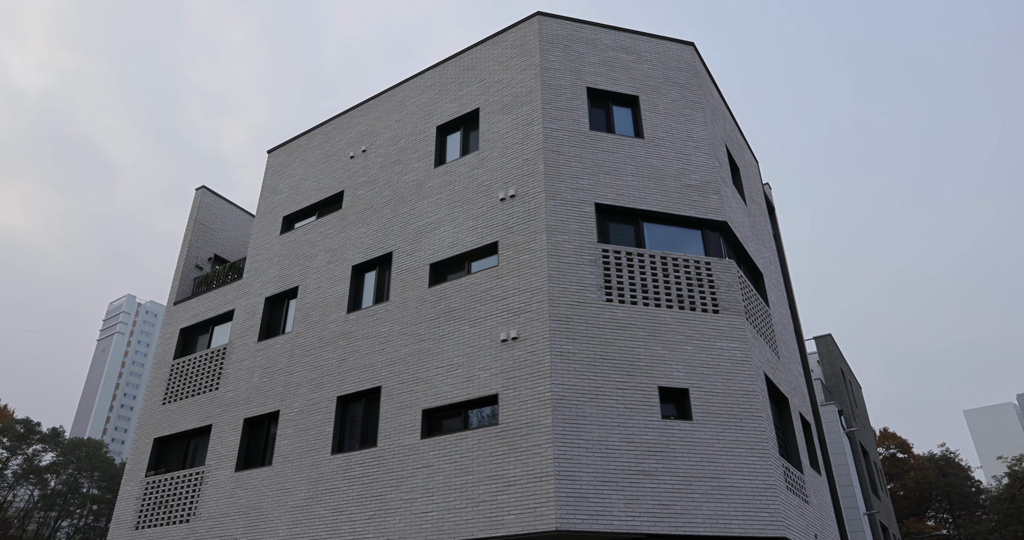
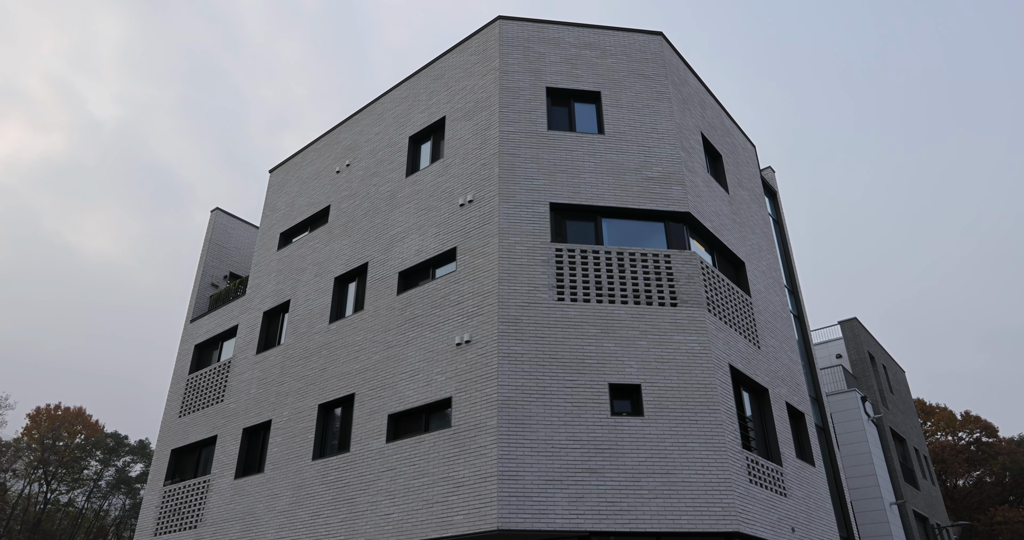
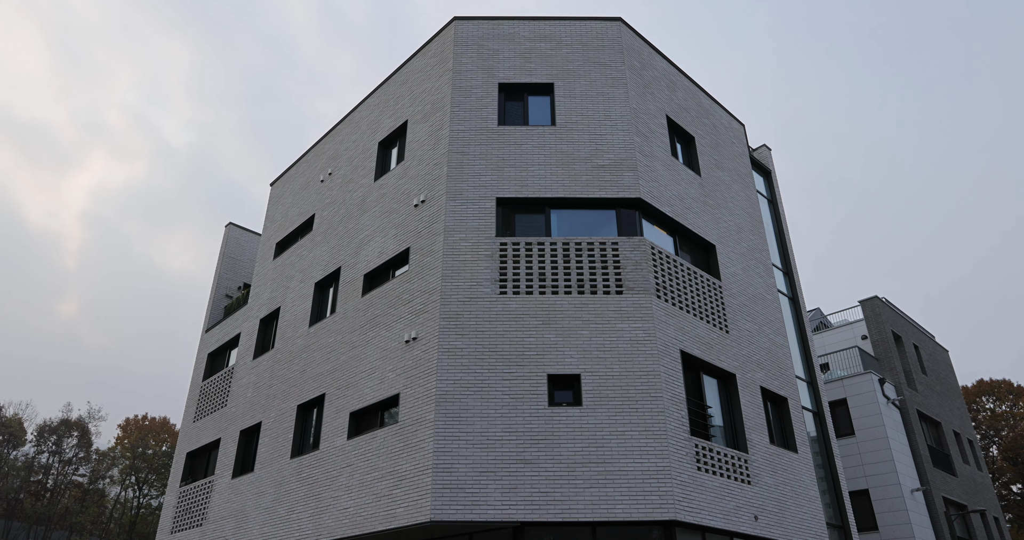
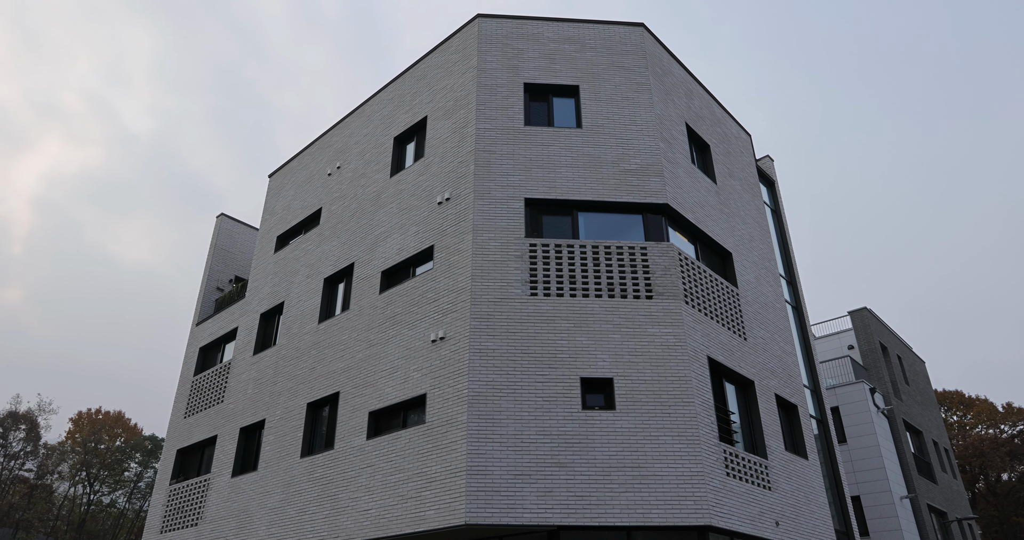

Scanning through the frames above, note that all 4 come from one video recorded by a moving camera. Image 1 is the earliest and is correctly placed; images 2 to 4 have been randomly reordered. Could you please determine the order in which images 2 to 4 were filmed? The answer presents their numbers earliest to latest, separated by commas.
2, 4, 3
